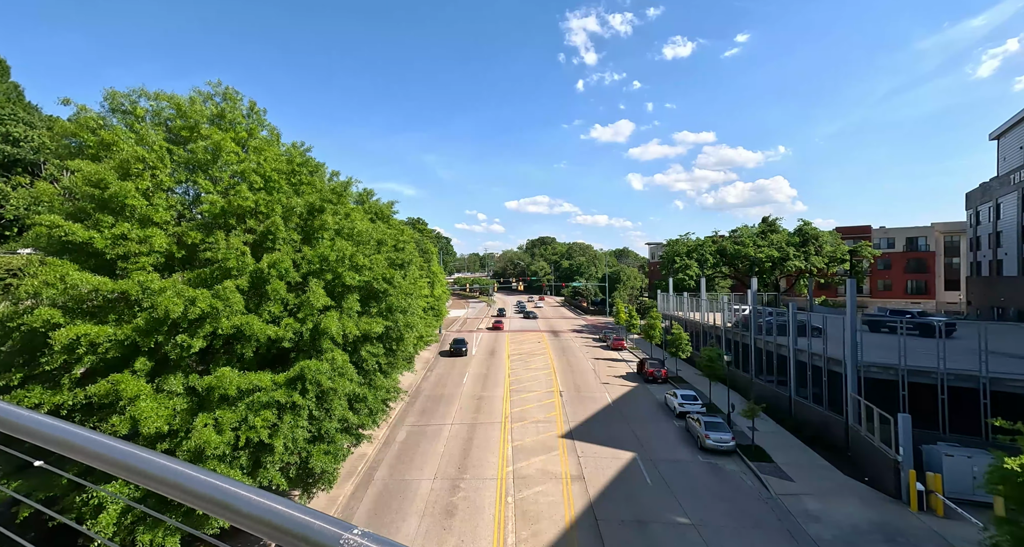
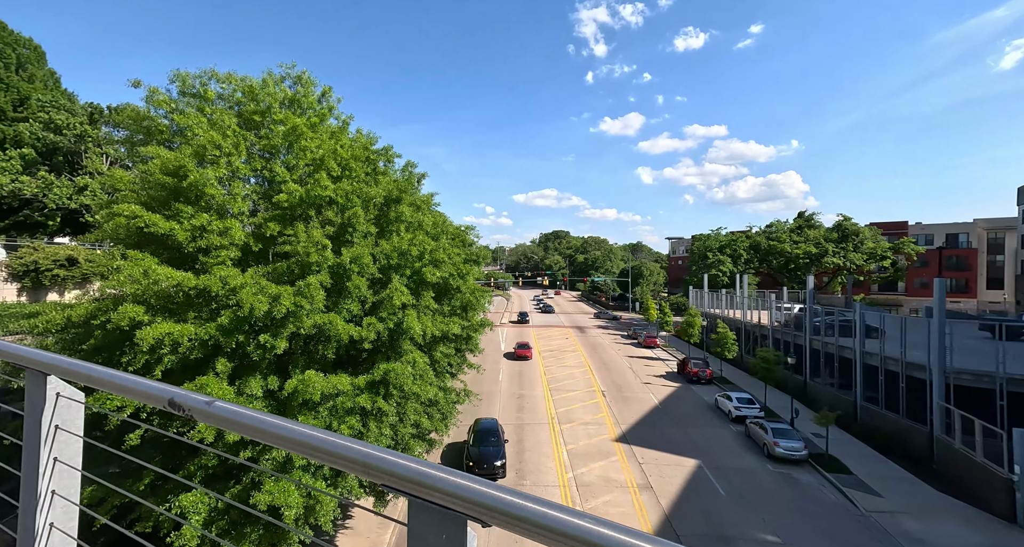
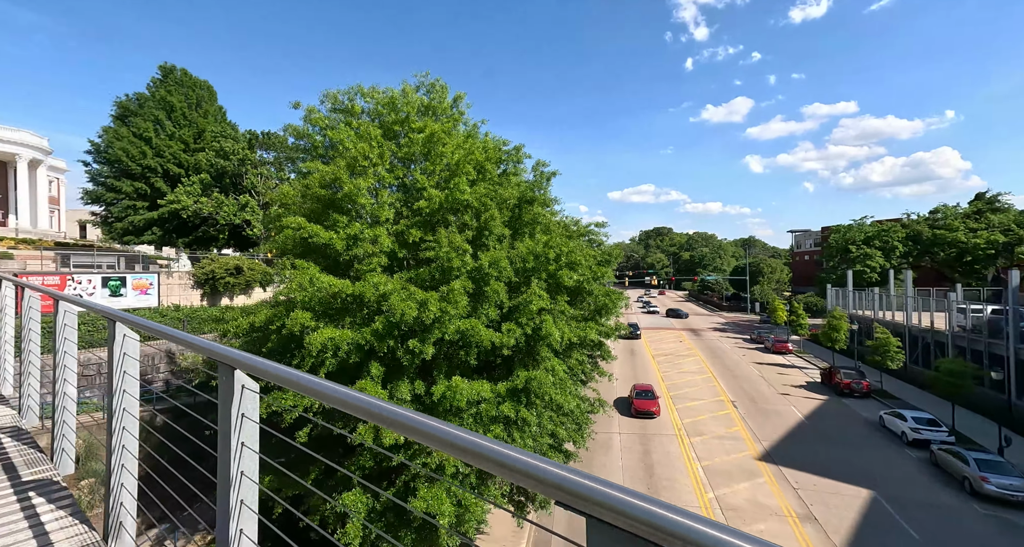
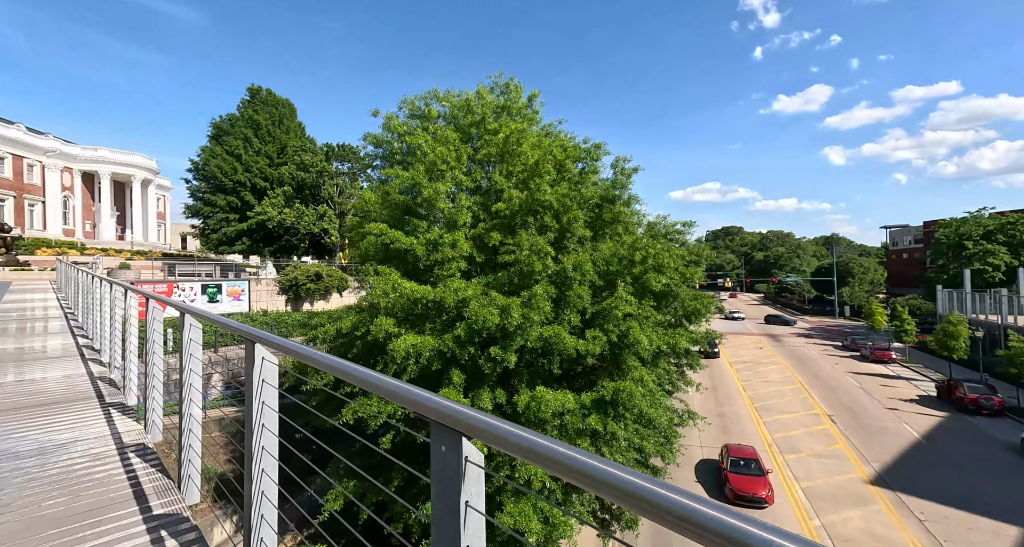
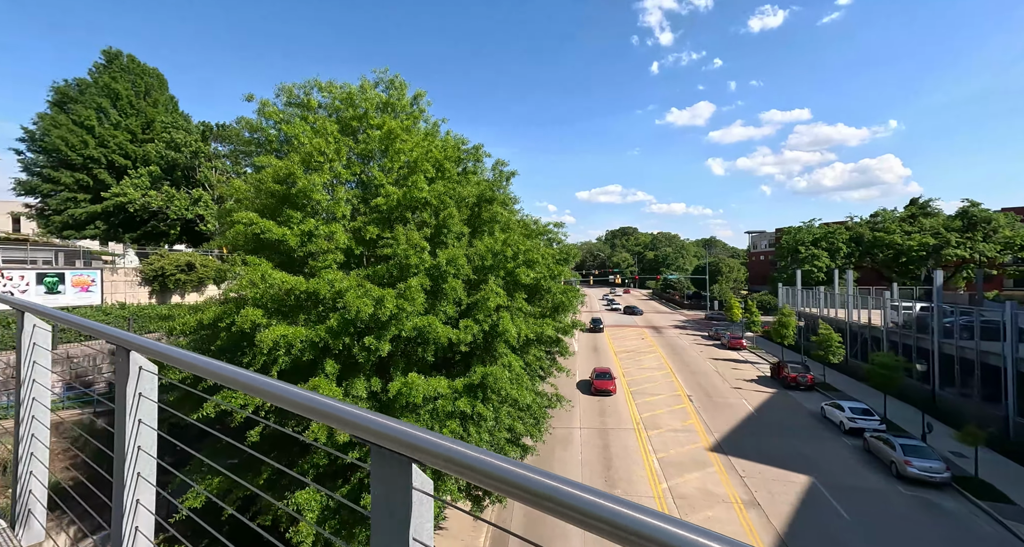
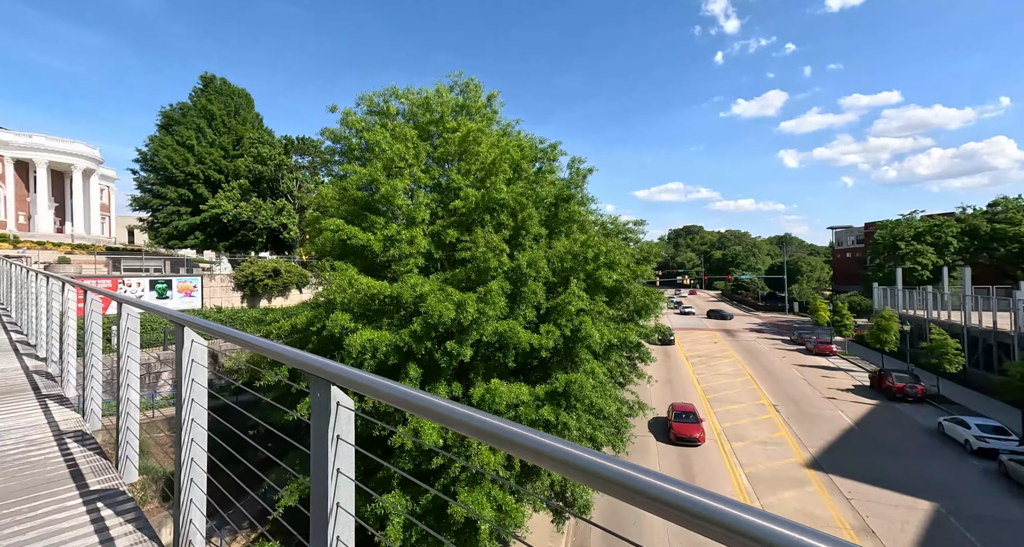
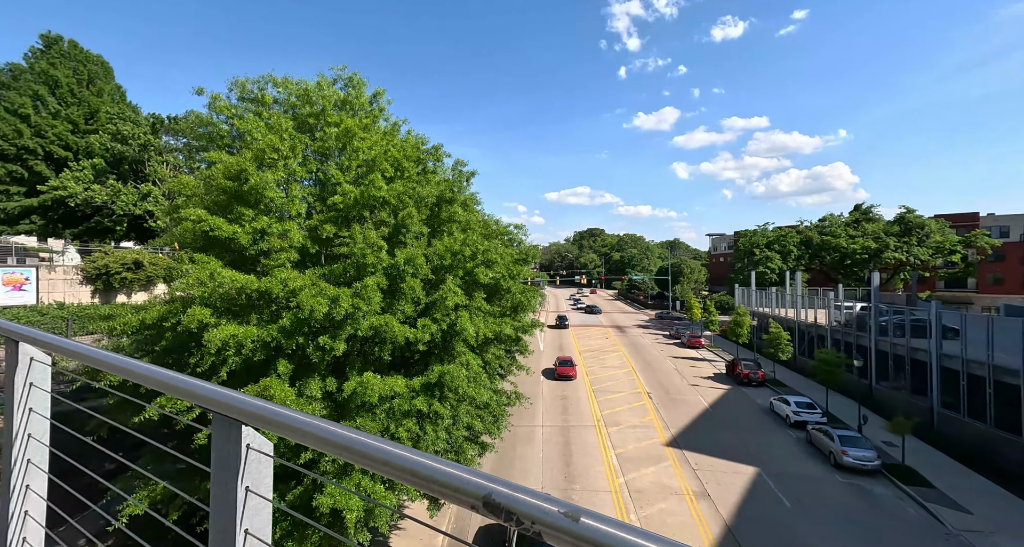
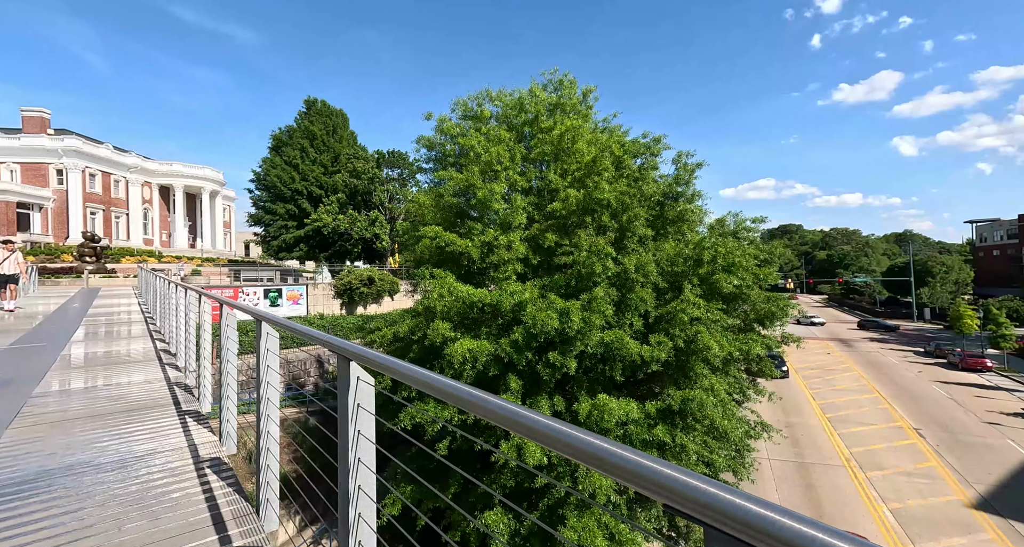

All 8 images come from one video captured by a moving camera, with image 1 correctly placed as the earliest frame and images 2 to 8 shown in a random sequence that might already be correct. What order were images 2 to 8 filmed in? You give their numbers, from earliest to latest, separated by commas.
2, 7, 5, 3, 6, 4, 8
